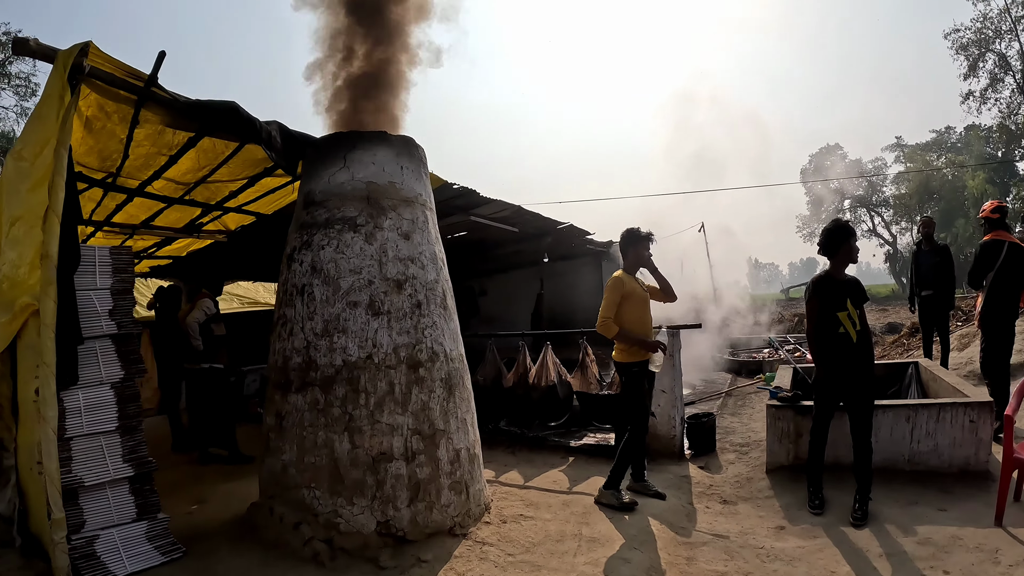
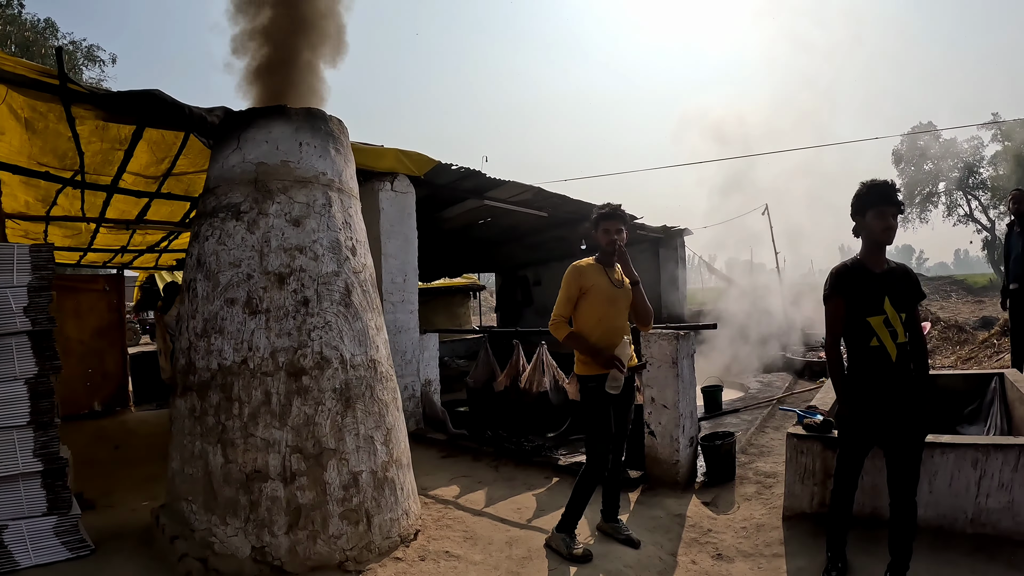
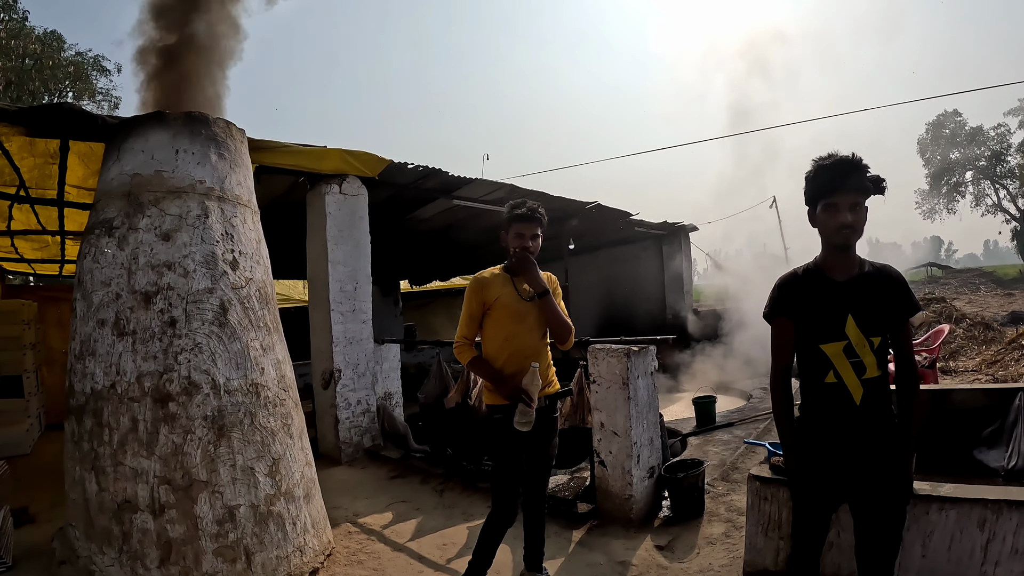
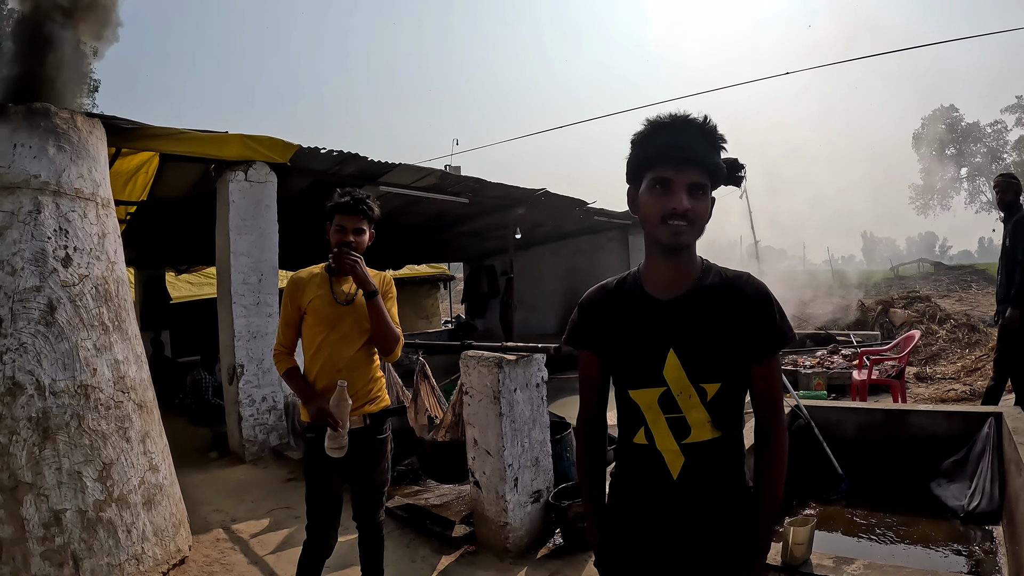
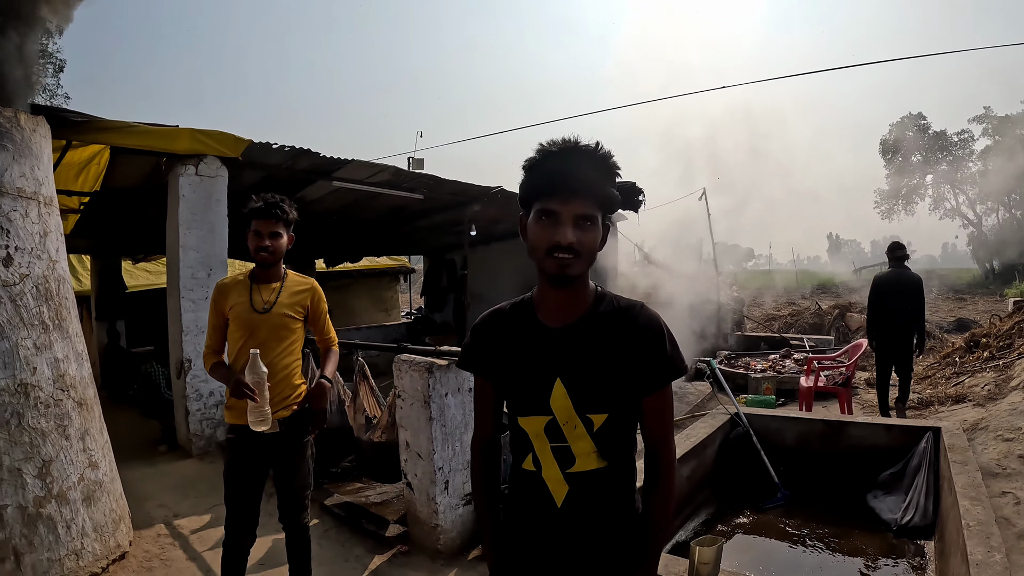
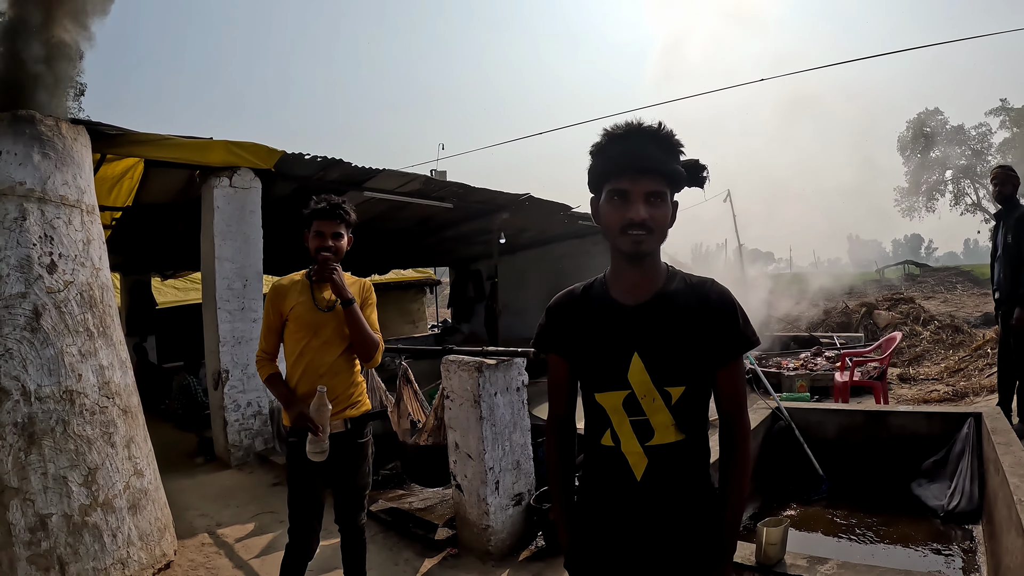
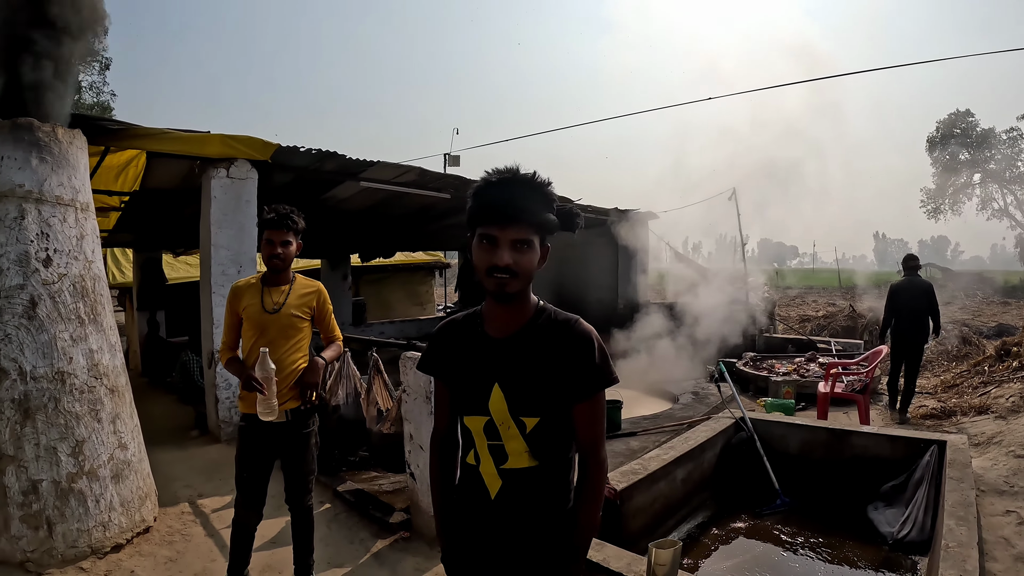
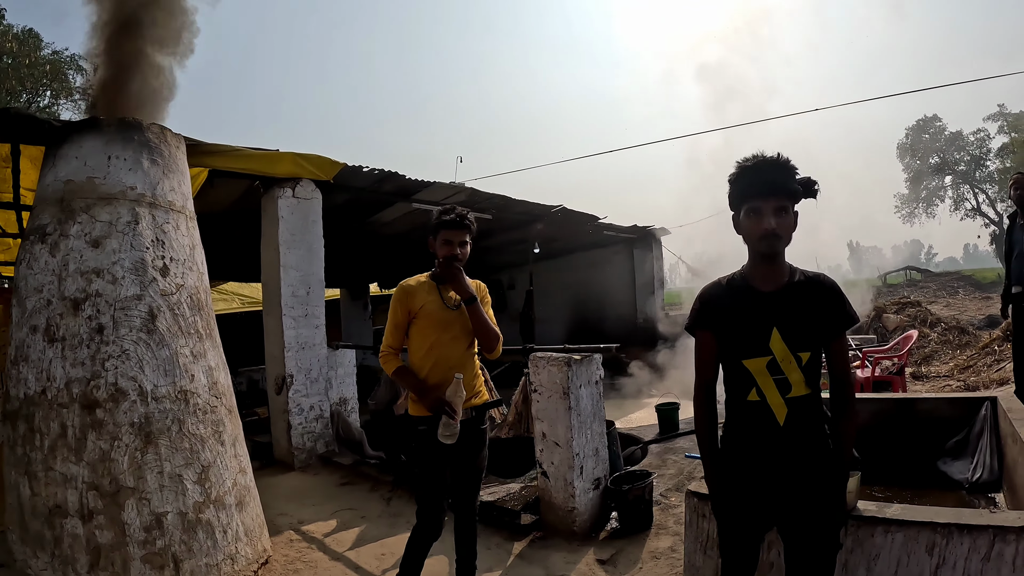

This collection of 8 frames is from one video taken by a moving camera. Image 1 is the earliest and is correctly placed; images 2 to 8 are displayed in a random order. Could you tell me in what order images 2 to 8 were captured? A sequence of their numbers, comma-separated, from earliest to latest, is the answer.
2, 3, 8, 6, 4, 5, 7
